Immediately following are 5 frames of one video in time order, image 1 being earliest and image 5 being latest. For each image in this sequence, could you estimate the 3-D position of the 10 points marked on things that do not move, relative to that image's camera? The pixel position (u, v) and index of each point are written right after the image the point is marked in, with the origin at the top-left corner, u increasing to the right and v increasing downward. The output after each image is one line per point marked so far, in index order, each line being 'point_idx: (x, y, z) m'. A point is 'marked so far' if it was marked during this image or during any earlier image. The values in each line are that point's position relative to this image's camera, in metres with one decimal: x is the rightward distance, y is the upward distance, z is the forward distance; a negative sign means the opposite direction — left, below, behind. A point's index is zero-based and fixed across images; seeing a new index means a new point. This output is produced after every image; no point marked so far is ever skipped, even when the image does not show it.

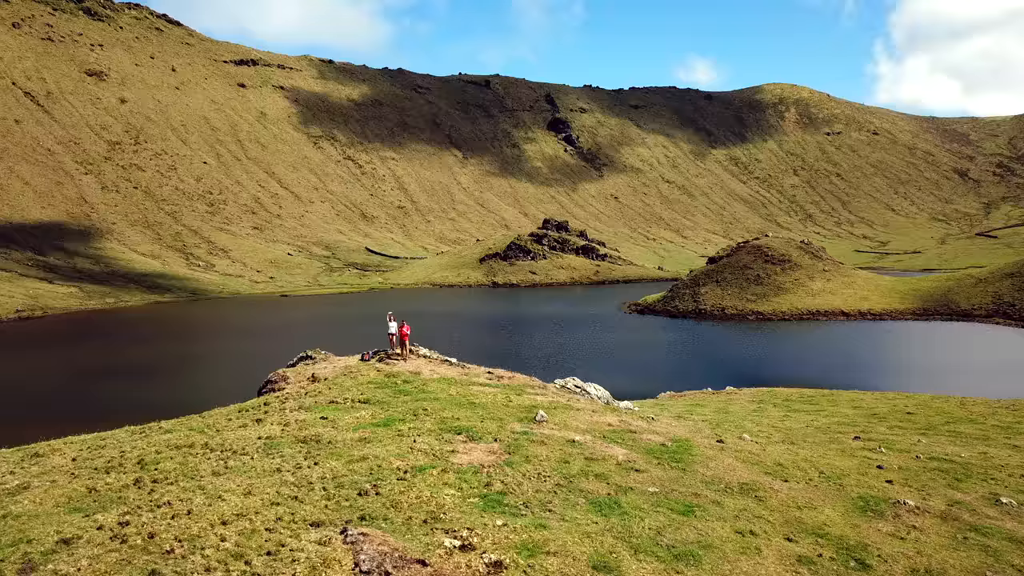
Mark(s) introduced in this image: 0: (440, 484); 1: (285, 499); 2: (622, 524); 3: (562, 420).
0: (-1.4, -3.3, +9.4) m
1: (-3.5, -3.4, +8.7) m
2: (+1.6, -3.6, +8.4) m
3: (+1.0, -3.4, +14.1) m
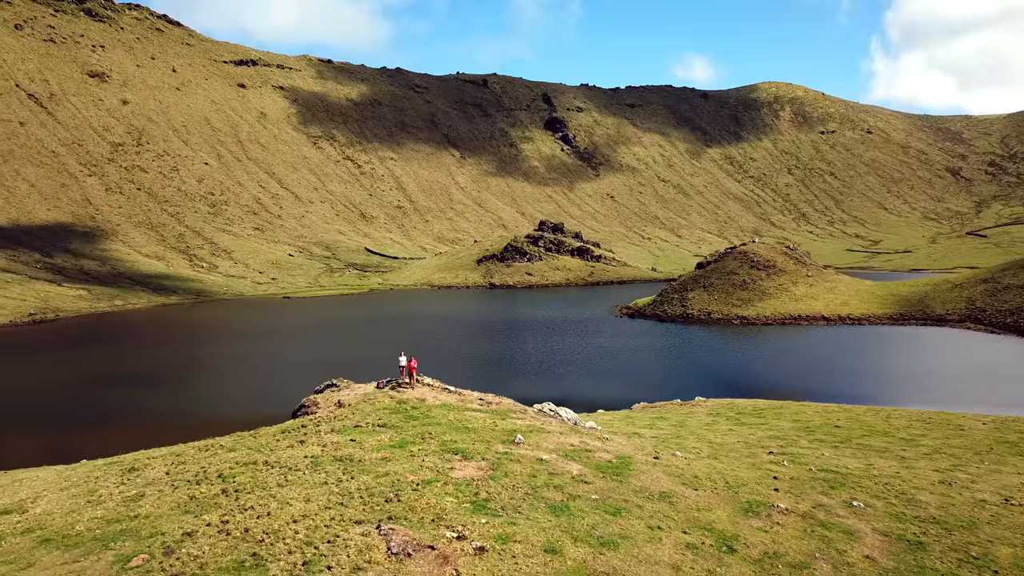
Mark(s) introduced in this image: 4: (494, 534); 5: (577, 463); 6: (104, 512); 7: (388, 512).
0: (-1.7, -4.7, +12.7) m
1: (-3.9, -4.8, +11.9) m
2: (+1.2, -5.0, +11.7) m
3: (+0.6, -4.8, +17.4) m
4: (-0.4, -4.9, +10.8) m
5: (+1.6, -4.9, +15.1) m
6: (-9.0, -5.0, +11.8) m
7: (-2.6, -4.8, +11.5) m
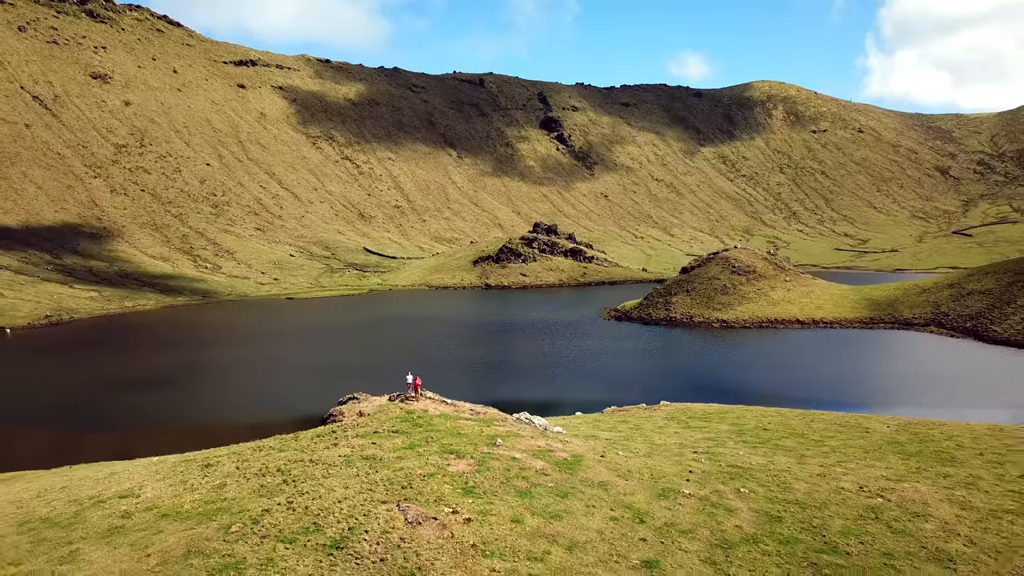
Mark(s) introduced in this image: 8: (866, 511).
0: (-2.4, -6.1, +17.2) m
1: (-4.5, -6.2, +16.4) m
2: (+0.6, -6.4, +16.2) m
3: (0.0, -6.1, +22.0) m
4: (-1.0, -6.4, +15.3) m
5: (+1.0, -6.3, +19.6) m
6: (-9.6, -6.5, +16.3) m
7: (-3.2, -6.2, +16.1) m
8: (+10.8, -6.8, +16.2) m
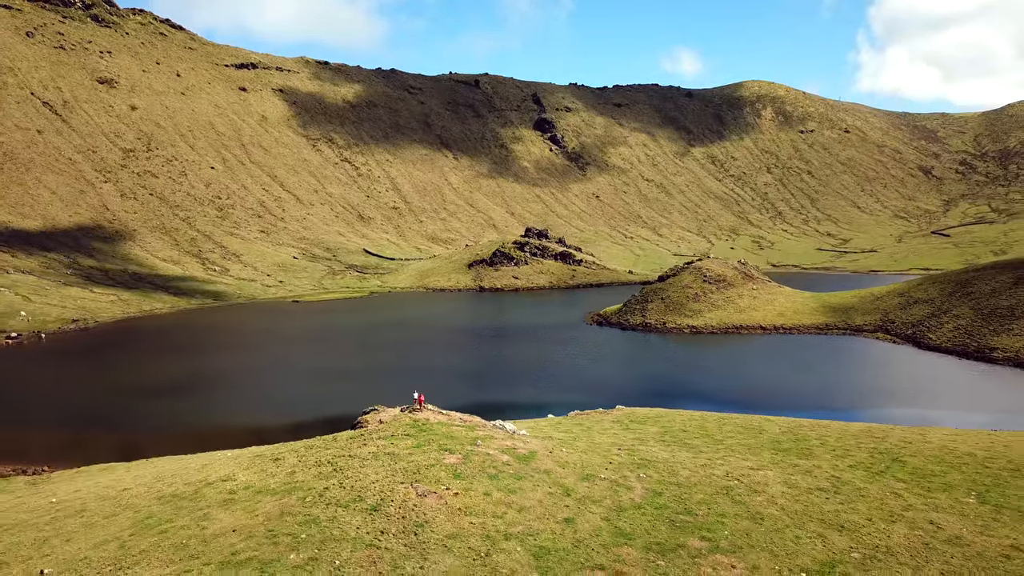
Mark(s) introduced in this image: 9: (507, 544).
0: (-3.5, -8.5, +25.3) m
1: (-5.7, -8.6, +24.5) m
2: (-0.6, -8.8, +24.3) m
3: (-1.3, -8.4, +30.1) m
4: (-2.1, -8.8, +23.4) m
5: (-0.2, -8.6, +27.7) m
6: (-10.8, -8.8, +24.4) m
7: (-4.4, -8.6, +24.1) m
8: (+9.6, -9.2, +24.4) m
9: (-0.2, -9.5, +19.7) m
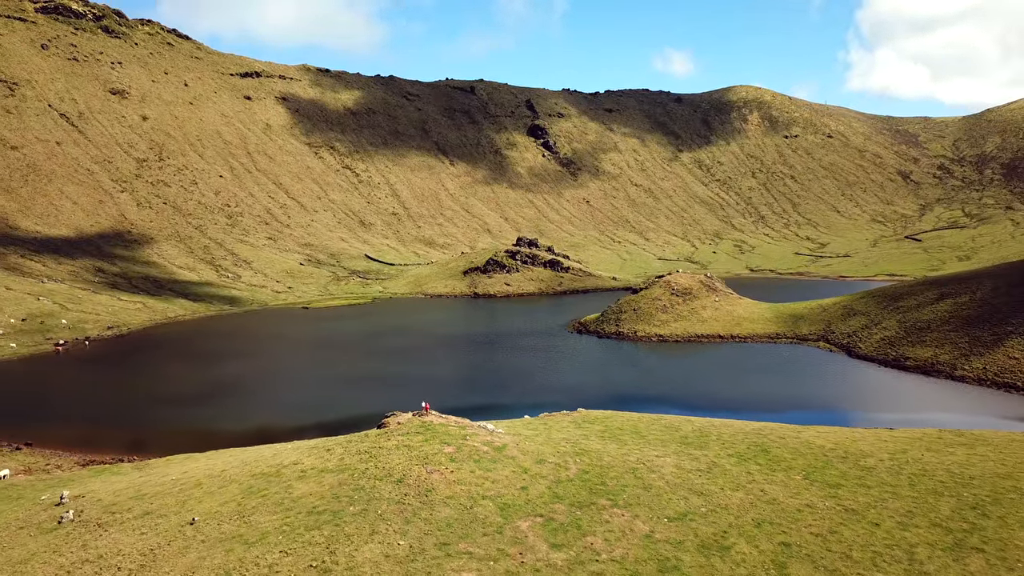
0: (-5.1, -11.6, +37.0) m
1: (-7.2, -11.7, +36.2) m
2: (-2.1, -11.9, +36.1) m
3: (-2.8, -11.5, +41.8) m
4: (-3.6, -11.9, +35.2) m
5: (-1.7, -11.7, +39.5) m
6: (-12.3, -11.9, +36.1) m
7: (-5.9, -11.7, +35.9) m
8: (+8.1, -12.3, +36.3) m
9: (-1.7, -12.6, +31.5) m
